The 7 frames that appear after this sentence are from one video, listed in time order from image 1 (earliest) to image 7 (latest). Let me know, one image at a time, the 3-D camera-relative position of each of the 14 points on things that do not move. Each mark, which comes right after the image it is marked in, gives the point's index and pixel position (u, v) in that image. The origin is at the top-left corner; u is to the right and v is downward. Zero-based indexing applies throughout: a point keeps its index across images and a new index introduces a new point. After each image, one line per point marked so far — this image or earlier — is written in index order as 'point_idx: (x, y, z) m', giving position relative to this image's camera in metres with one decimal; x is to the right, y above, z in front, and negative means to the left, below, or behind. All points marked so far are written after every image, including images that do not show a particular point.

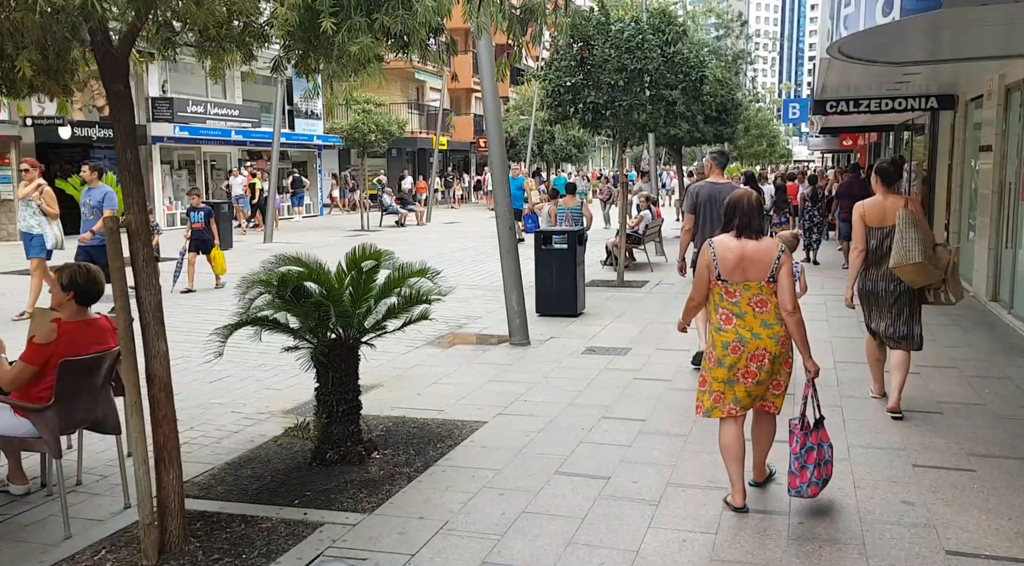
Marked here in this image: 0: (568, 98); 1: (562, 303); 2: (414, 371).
0: (+0.7, +2.5, +13.8) m
1: (+0.6, -0.2, +11.8) m
2: (-0.8, -0.7, +8.5) m
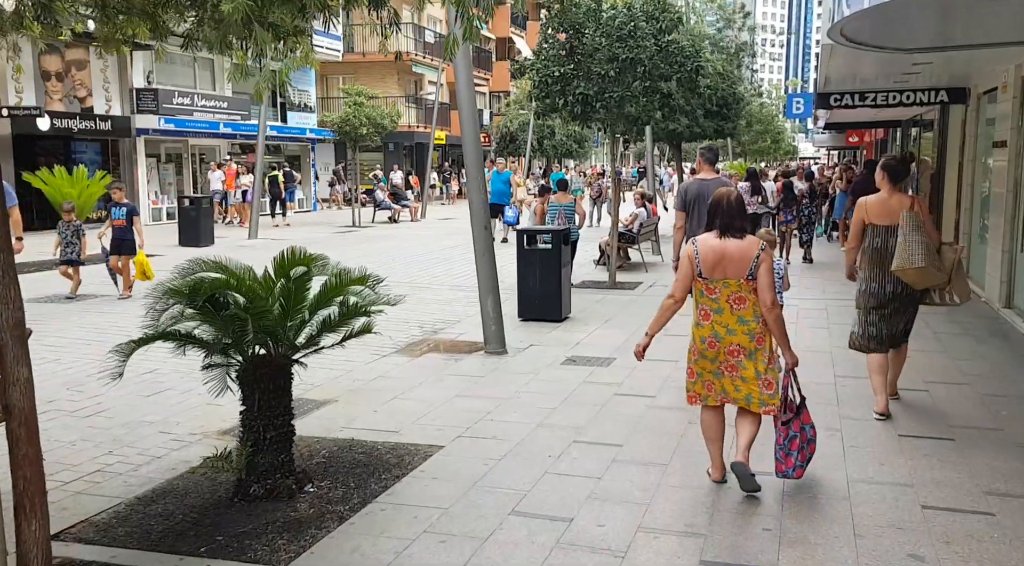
0: (+0.6, +2.5, +13.1) m
1: (+0.4, -0.3, +11.0) m
2: (-1.1, -0.8, +7.8) m
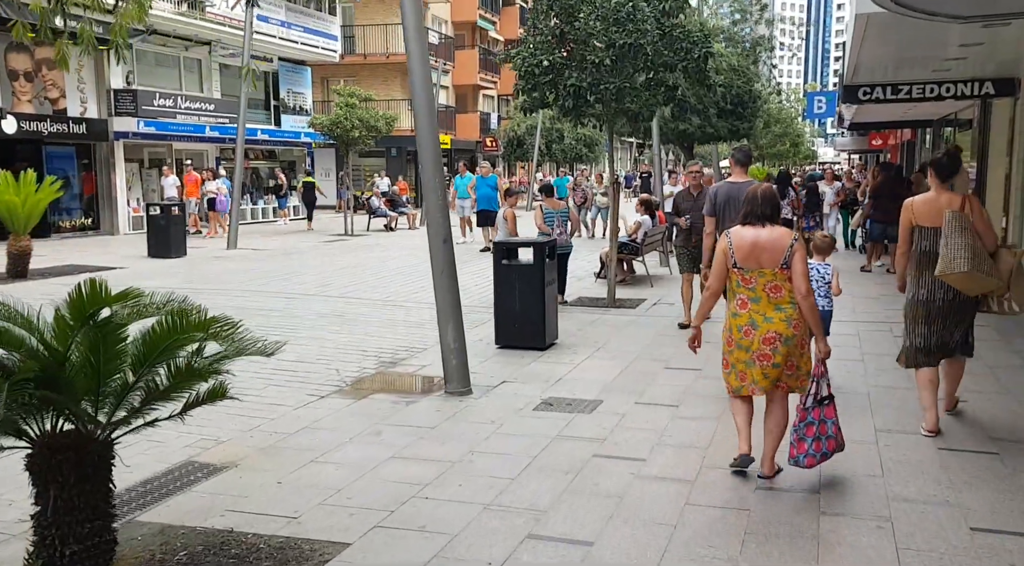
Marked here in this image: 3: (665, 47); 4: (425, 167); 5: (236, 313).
0: (+0.4, +2.3, +11.5) m
1: (+0.1, -0.5, +9.4) m
2: (-1.3, -1.0, +6.2) m
3: (+1.7, +2.6, +11.3) m
4: (-0.6, +0.8, +7.4) m
5: (-3.1, -0.3, +11.3) m
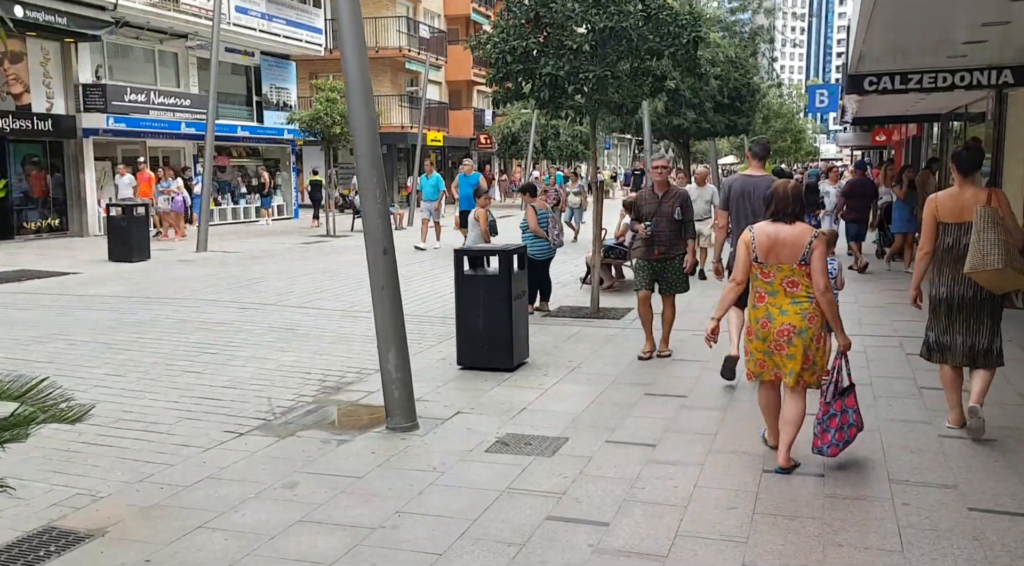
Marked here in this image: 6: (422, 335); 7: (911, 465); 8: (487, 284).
0: (+0.1, +2.2, +10.4) m
1: (-0.2, -0.6, +8.4) m
2: (-1.6, -1.1, +5.2) m
3: (+1.4, +2.5, +10.2) m
4: (-0.9, +0.7, +6.3) m
5: (-3.4, -0.4, +10.2) m
6: (-0.9, -0.5, +10.1) m
7: (+2.2, -1.0, +5.6) m
8: (-0.2, 0.0, +8.3) m
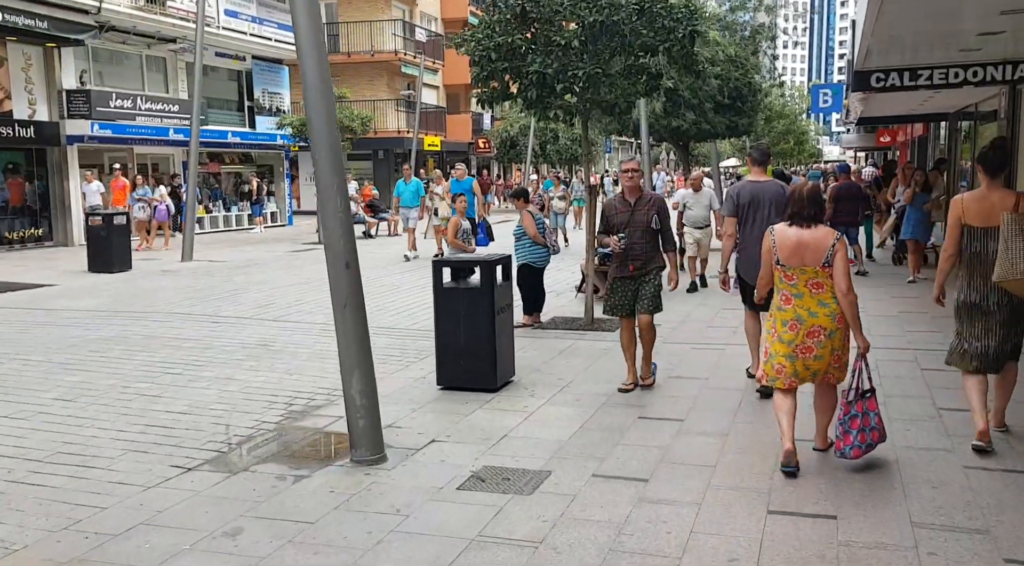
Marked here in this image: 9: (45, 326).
0: (-0.1, +2.1, +9.8) m
1: (-0.3, -0.7, +7.8) m
2: (-1.8, -1.2, +4.6) m
3: (+1.3, +2.4, +9.6) m
4: (-1.1, +0.6, +5.7) m
5: (-3.5, -0.6, +9.6) m
6: (-1.0, -0.6, +9.5) m
7: (+2.1, -1.1, +4.9) m
8: (-0.3, -0.1, +7.7) m
9: (-4.9, -0.5, +10.6) m
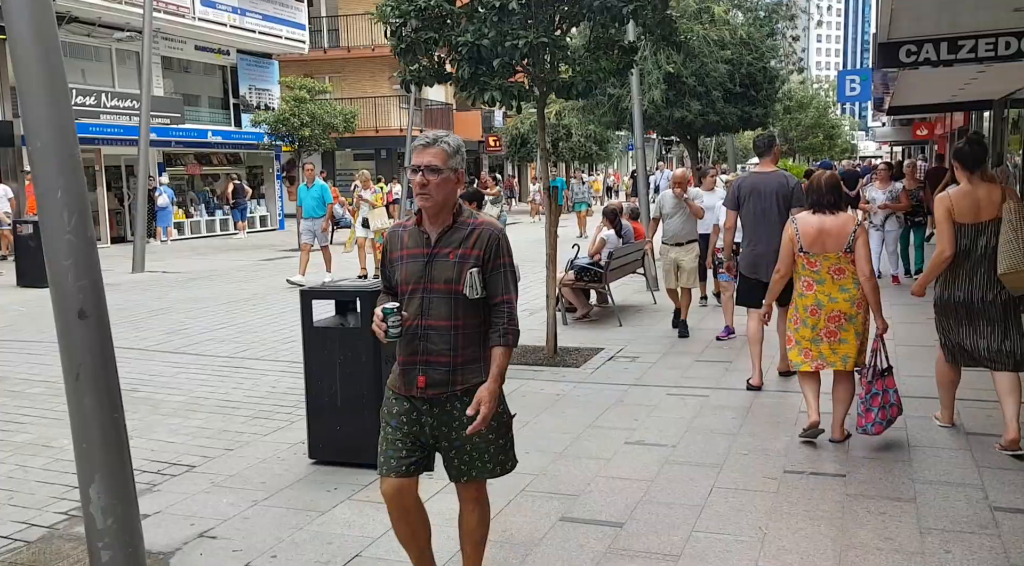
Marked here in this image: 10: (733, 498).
0: (-0.6, +1.9, +7.8) m
1: (-0.9, -0.9, +5.8) m
2: (-2.5, -1.4, +2.6) m
3: (+0.7, +2.2, +7.5) m
4: (-1.7, +0.4, +3.8) m
5: (-4.0, -0.8, +7.7) m
6: (-1.5, -0.9, +7.5) m
7: (+1.4, -1.3, +2.9) m
8: (-0.9, -0.3, +5.7) m
9: (-5.4, -0.7, +8.8) m
10: (+1.1, -1.1, +5.0) m
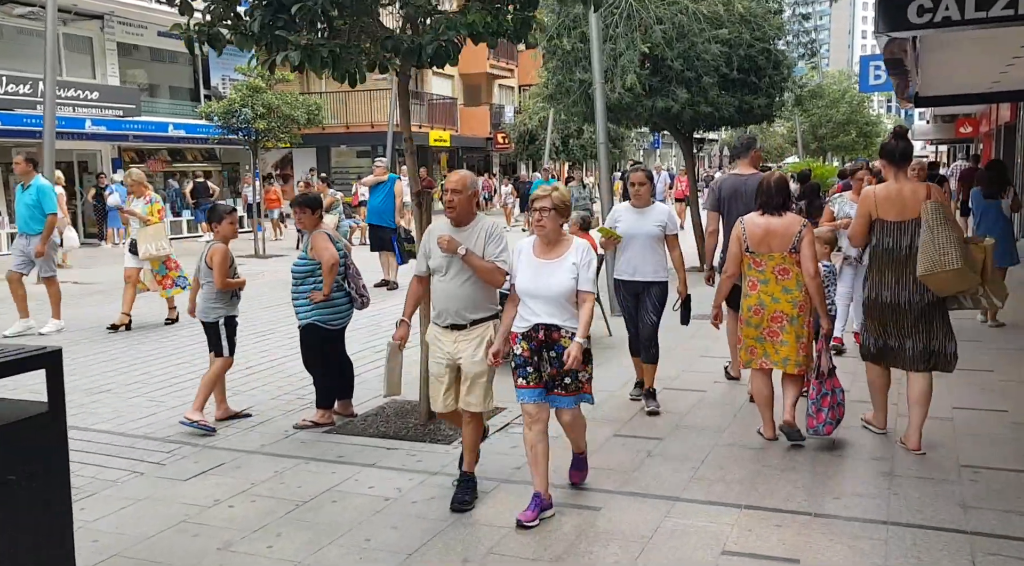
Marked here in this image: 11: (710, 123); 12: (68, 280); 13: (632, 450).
0: (-1.6, +1.6, +5.4) m
1: (-1.9, -1.1, +3.4) m
2: (-3.7, -1.6, +0.3) m
3: (-0.3, +2.0, +5.1) m
4: (-2.9, +0.1, +1.4) m
5: (-5.0, -1.0, +5.5) m
6: (-2.5, -1.1, +5.1) m
7: (+0.2, -1.6, +0.4) m
8: (-2.0, -0.6, +3.3) m
9: (-6.3, -0.9, +6.6) m
10: (0.0, -1.4, +2.6) m
11: (+2.8, +2.3, +14.3) m
12: (-6.8, +0.1, +15.4) m
13: (+0.7, -1.0, +5.9) m
